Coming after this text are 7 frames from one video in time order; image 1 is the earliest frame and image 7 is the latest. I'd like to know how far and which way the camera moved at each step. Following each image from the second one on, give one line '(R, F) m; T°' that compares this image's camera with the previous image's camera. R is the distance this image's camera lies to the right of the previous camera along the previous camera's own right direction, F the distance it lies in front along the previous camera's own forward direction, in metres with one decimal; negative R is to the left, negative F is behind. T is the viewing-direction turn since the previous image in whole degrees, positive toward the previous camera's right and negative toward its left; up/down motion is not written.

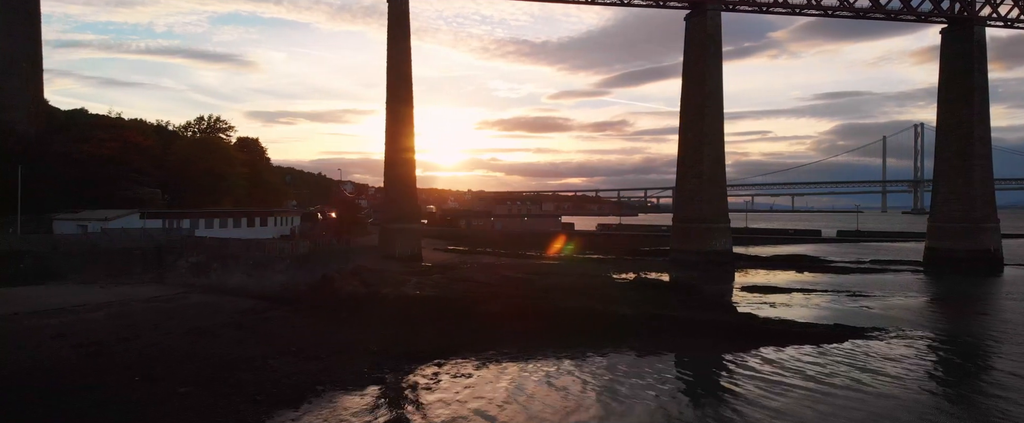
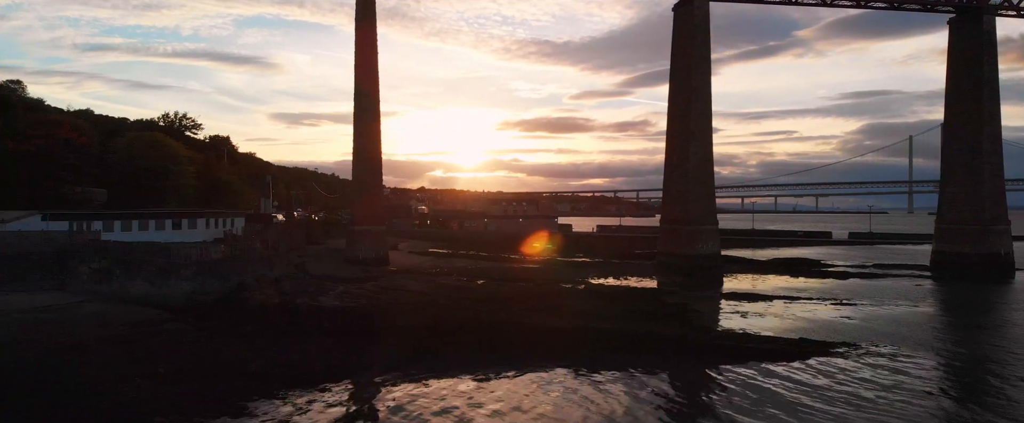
(+2.6, +1.7) m; -1°
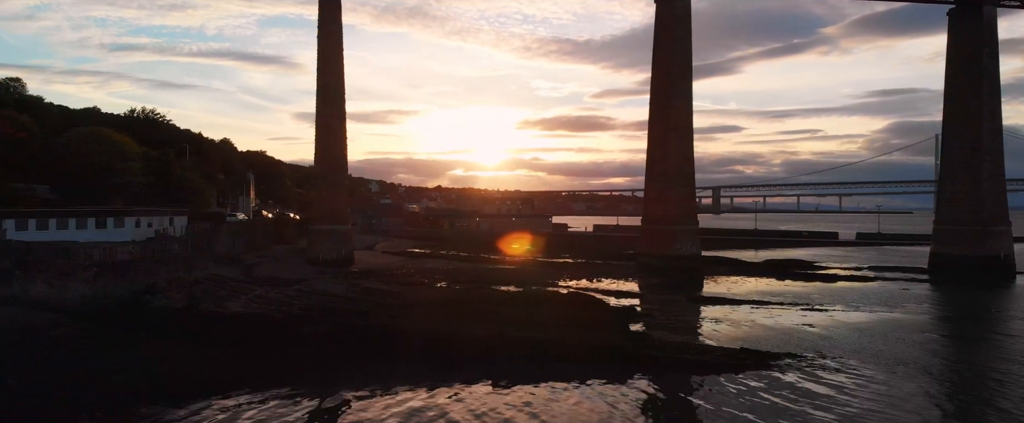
(+2.6, +1.1) m; -1°
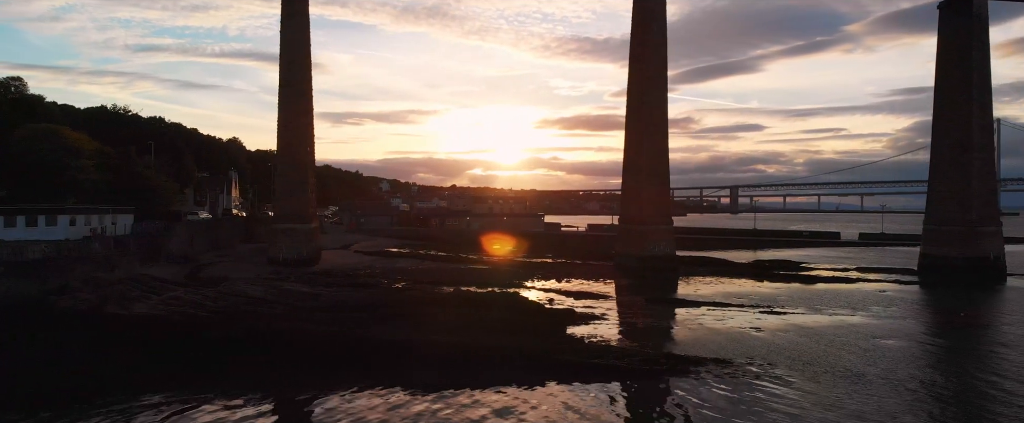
(+2.6, +0.6) m; -1°
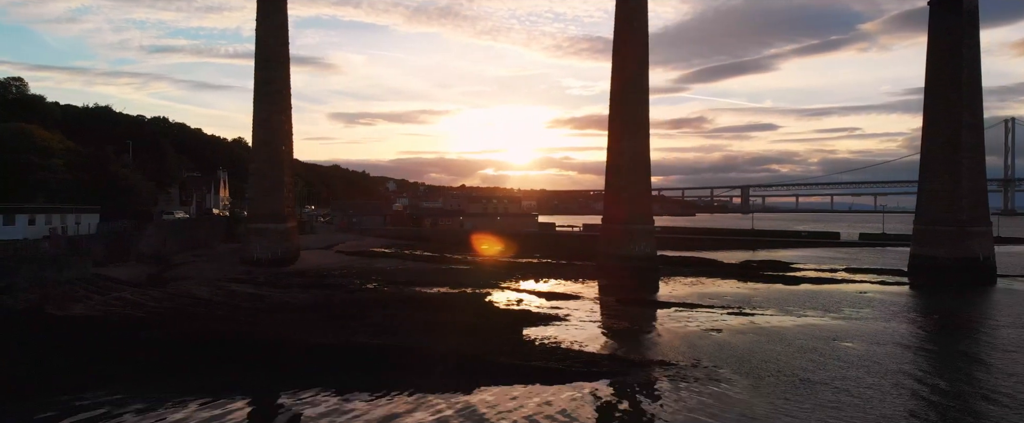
(+1.7, +0.3) m; -1°
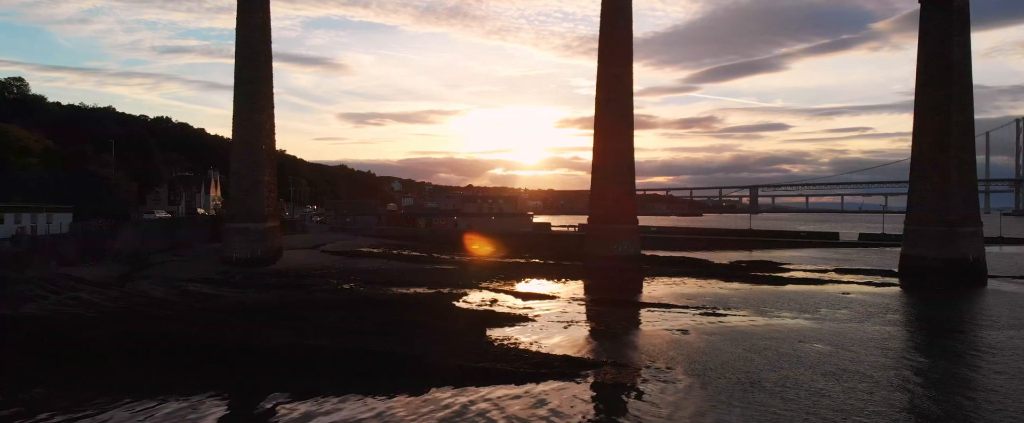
(+1.4, +0.1) m; -1°
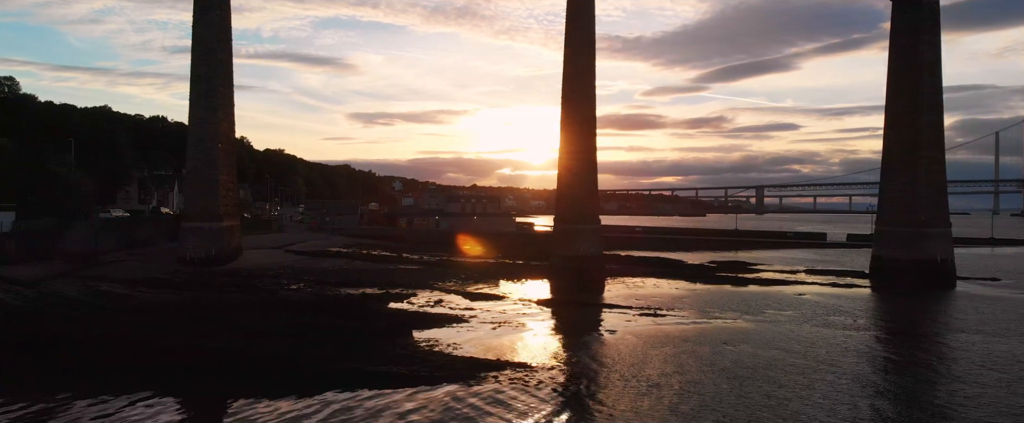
(+2.4, +0.1) m; 0°
